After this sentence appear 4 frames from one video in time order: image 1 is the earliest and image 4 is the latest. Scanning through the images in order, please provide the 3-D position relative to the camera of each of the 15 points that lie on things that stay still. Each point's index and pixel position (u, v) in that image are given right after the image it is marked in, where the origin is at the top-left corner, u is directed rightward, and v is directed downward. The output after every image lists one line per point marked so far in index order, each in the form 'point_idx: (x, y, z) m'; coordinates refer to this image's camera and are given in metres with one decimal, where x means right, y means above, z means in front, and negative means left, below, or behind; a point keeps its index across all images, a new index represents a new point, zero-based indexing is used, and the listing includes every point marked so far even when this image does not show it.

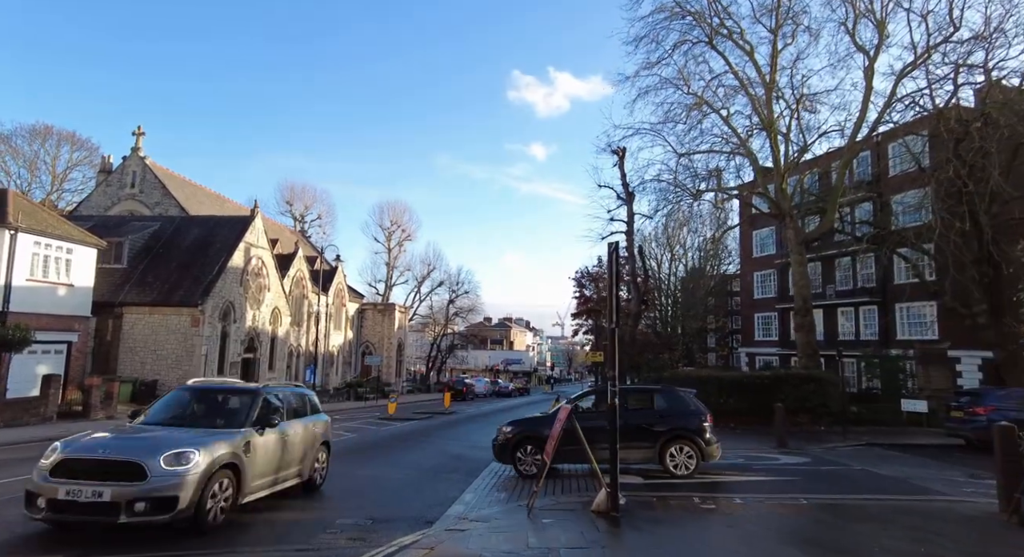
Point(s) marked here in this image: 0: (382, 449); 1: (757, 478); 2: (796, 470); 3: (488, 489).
0: (-3.2, -4.2, +15.4) m
1: (+4.1, -3.4, +10.4) m
2: (+5.2, -3.5, +11.4) m
3: (-0.4, -3.5, +10.2) m
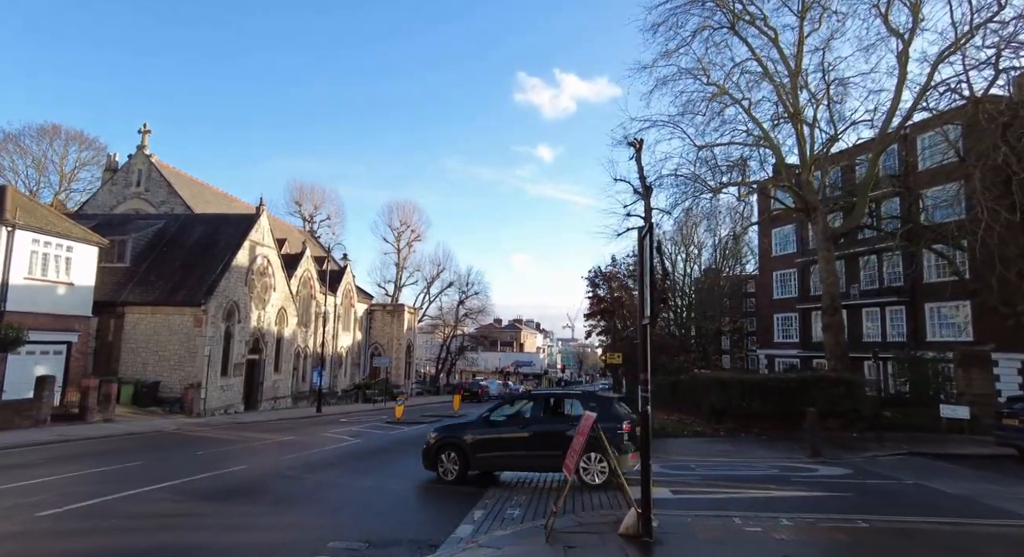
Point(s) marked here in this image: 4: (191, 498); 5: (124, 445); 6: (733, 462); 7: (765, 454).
0: (-2.8, -4.1, +14.5) m
1: (+4.3, -3.3, +9.4) m
2: (+5.5, -3.4, +10.4) m
3: (-0.2, -3.4, +9.3) m
4: (-5.1, -3.5, +9.9) m
5: (-10.3, -4.4, +16.5) m
6: (+4.9, -4.1, +13.9) m
7: (+6.1, -4.3, +15.1) m
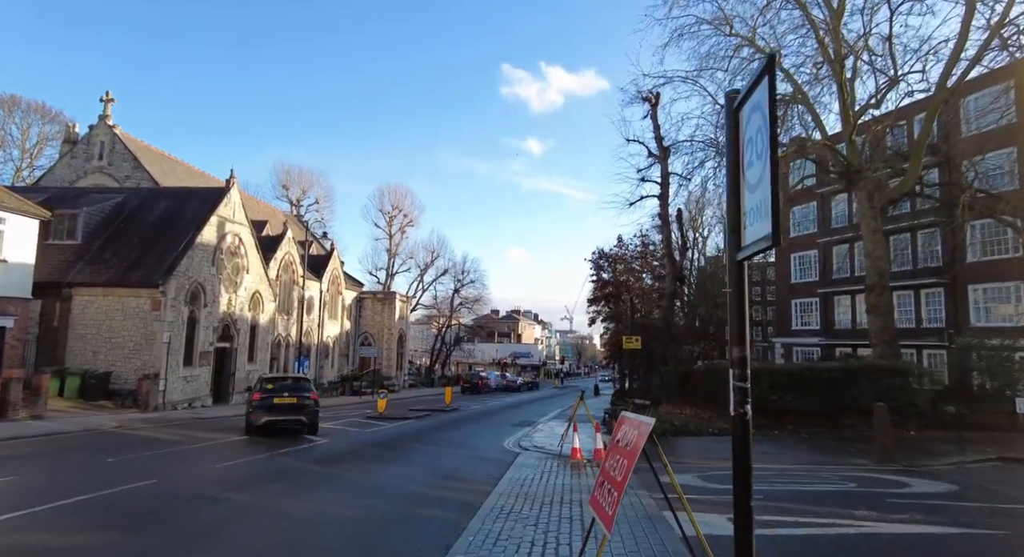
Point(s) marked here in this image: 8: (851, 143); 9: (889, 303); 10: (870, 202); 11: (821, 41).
0: (-2.9, -3.4, +11.6) m
1: (+4.3, -2.6, +6.5) m
2: (+5.4, -2.8, +7.5) m
3: (-0.2, -2.7, +6.4) m
4: (-5.1, -2.8, +7.0) m
5: (-10.3, -3.7, +13.6) m
6: (+4.8, -3.4, +11.0) m
7: (+6.1, -3.6, +12.3) m
8: (+10.5, +4.2, +19.4) m
9: (+11.4, -0.7, +18.9) m
10: (+11.1, +2.4, +19.4) m
11: (+9.0, +7.1, +18.3) m
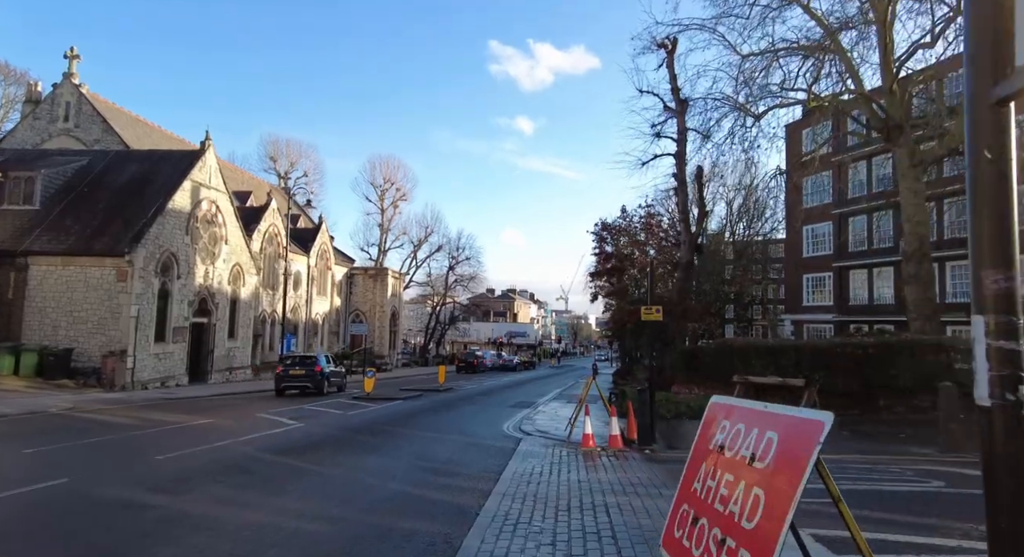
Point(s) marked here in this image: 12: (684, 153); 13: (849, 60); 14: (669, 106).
0: (-2.8, -2.7, +9.8) m
1: (+4.4, -2.1, +4.8) m
2: (+5.5, -2.2, +5.8) m
3: (-0.1, -2.2, +4.6) m
4: (-5.0, -2.3, +5.2) m
5: (-10.3, -2.9, +11.7) m
6: (+4.9, -2.7, +9.3) m
7: (+6.1, -2.9, +10.6) m
8: (+10.5, +5.1, +17.4) m
9: (+11.4, +0.2, +17.1) m
10: (+11.1, +3.3, +17.5) m
11: (+9.0, +8.0, +16.3) m
12: (+5.1, +3.7, +18.3) m
13: (+9.8, +6.4, +18.2) m
14: (+4.6, +5.1, +18.6) m
